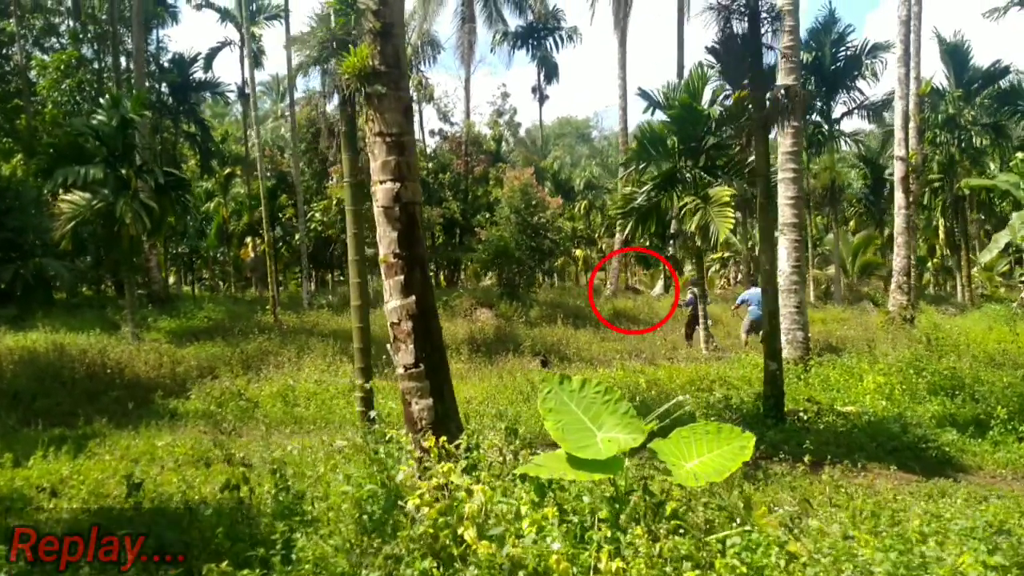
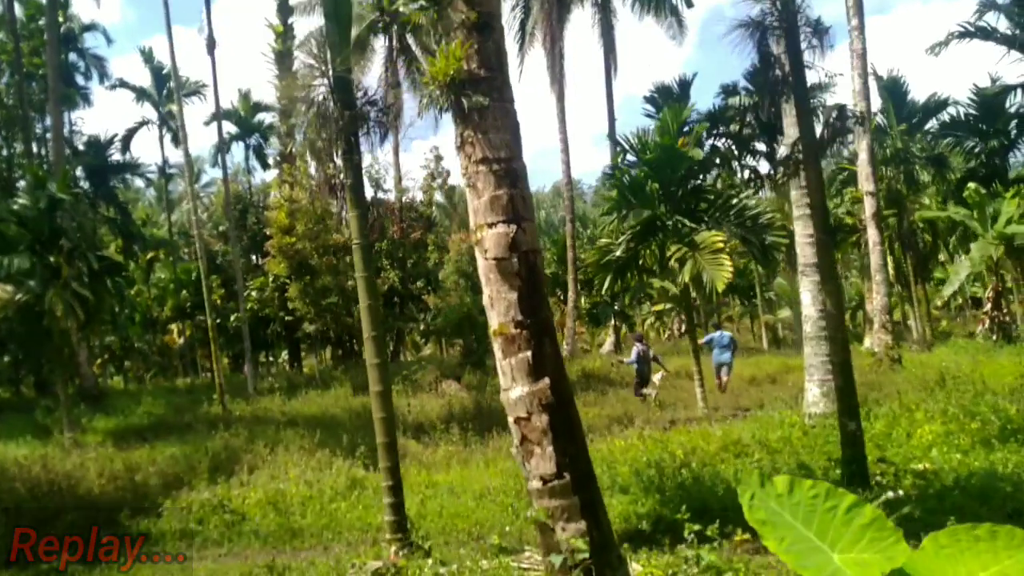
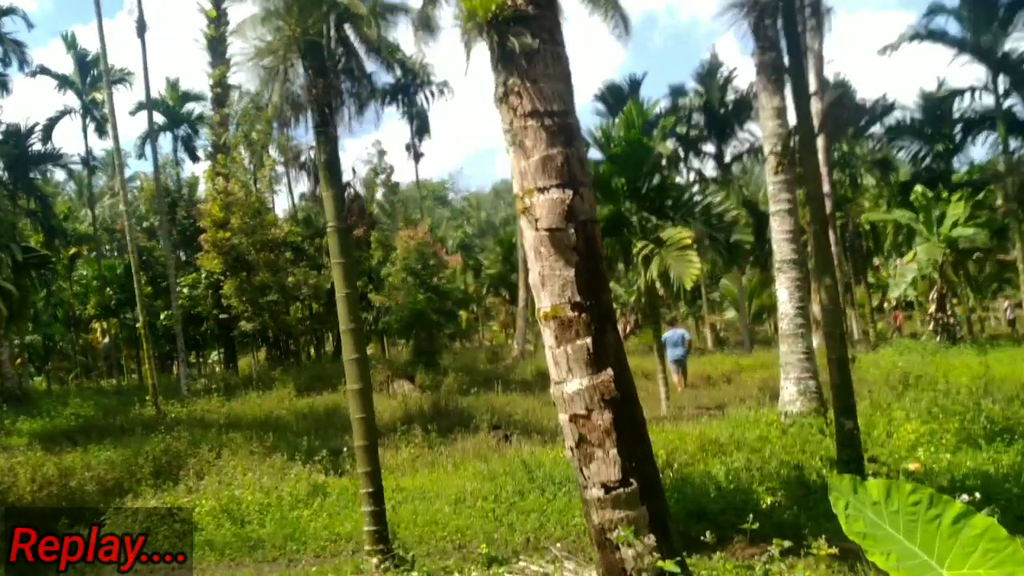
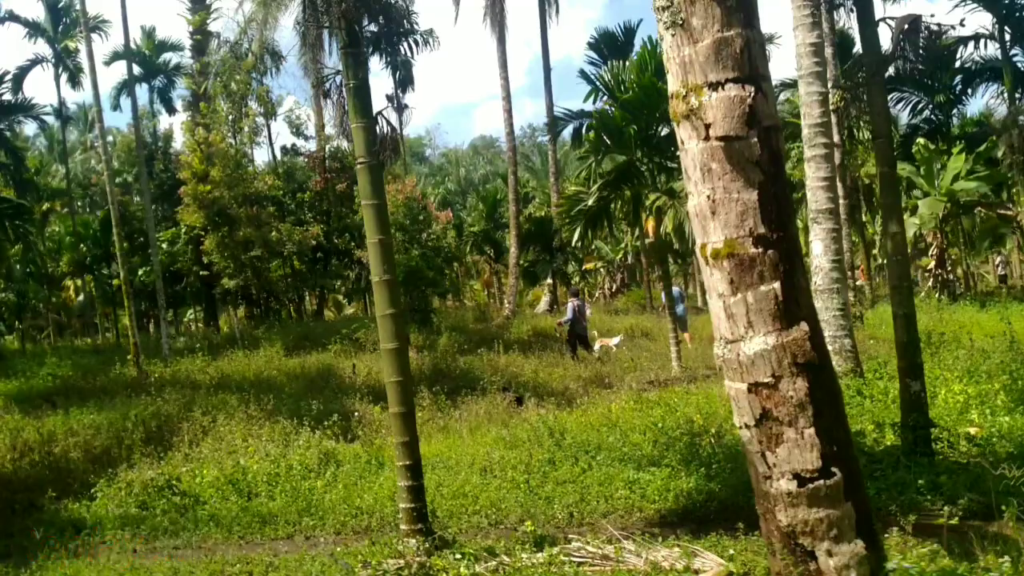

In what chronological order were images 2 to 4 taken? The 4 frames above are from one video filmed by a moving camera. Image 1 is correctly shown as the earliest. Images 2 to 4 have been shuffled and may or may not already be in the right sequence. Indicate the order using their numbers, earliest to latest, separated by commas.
2, 3, 4
